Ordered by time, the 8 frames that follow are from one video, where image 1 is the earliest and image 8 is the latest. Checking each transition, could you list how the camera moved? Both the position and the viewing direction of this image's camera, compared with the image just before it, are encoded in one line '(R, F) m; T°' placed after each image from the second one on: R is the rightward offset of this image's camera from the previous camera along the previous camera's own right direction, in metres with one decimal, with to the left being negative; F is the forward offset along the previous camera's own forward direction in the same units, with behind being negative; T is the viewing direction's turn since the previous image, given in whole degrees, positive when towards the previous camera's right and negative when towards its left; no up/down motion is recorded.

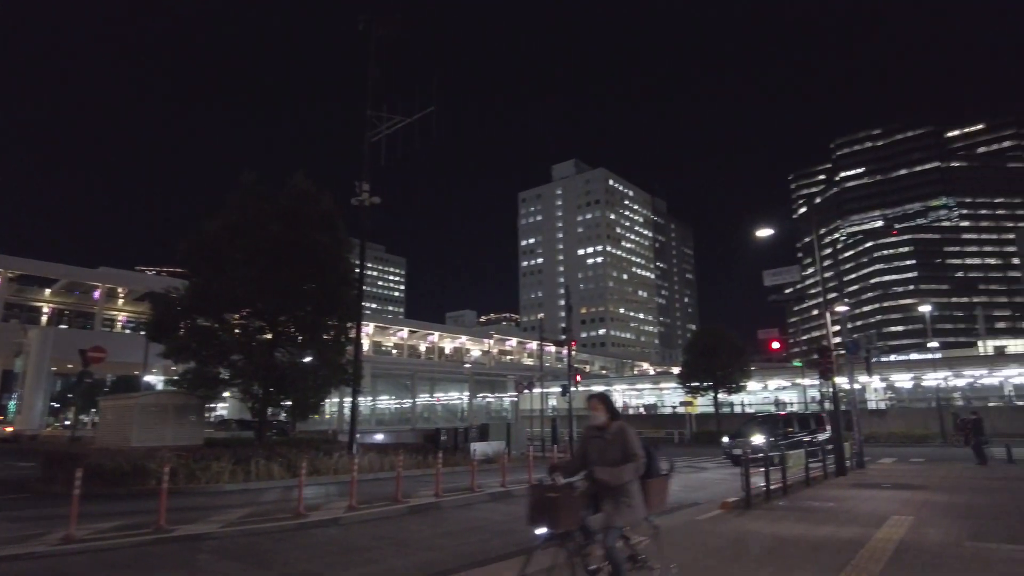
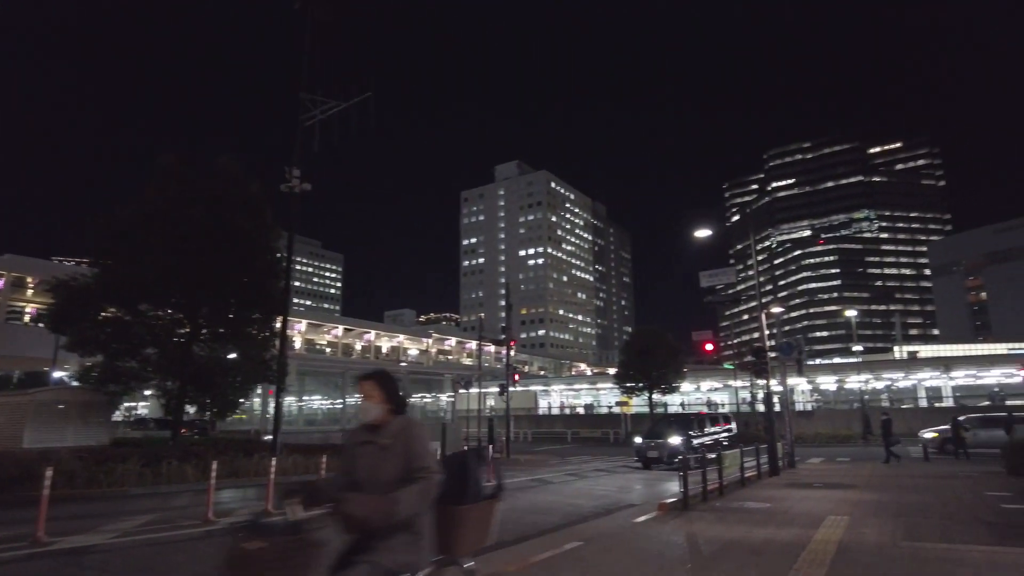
(+0.1, +0.5) m; +5°
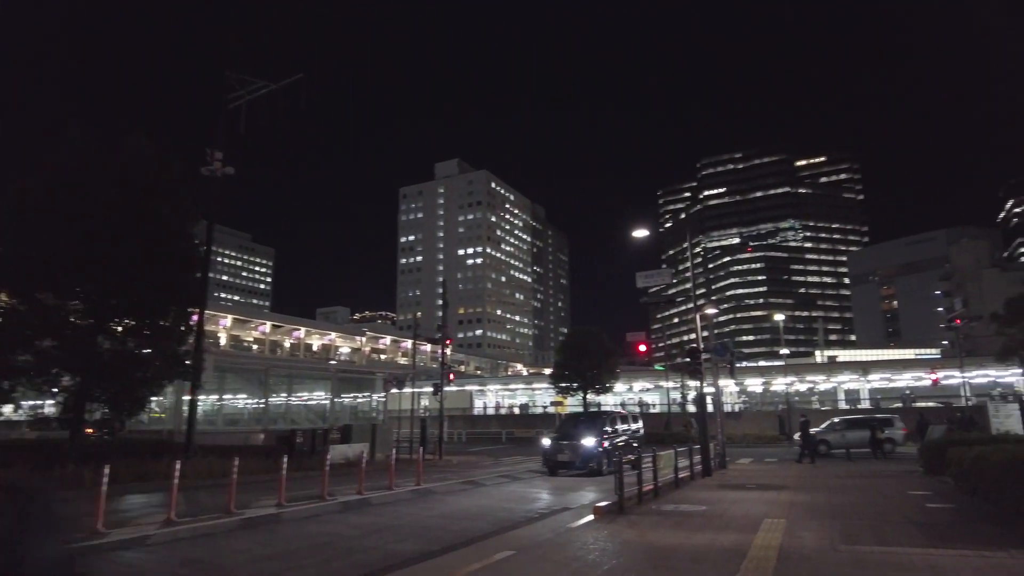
(+0.1, +0.5) m; +5°
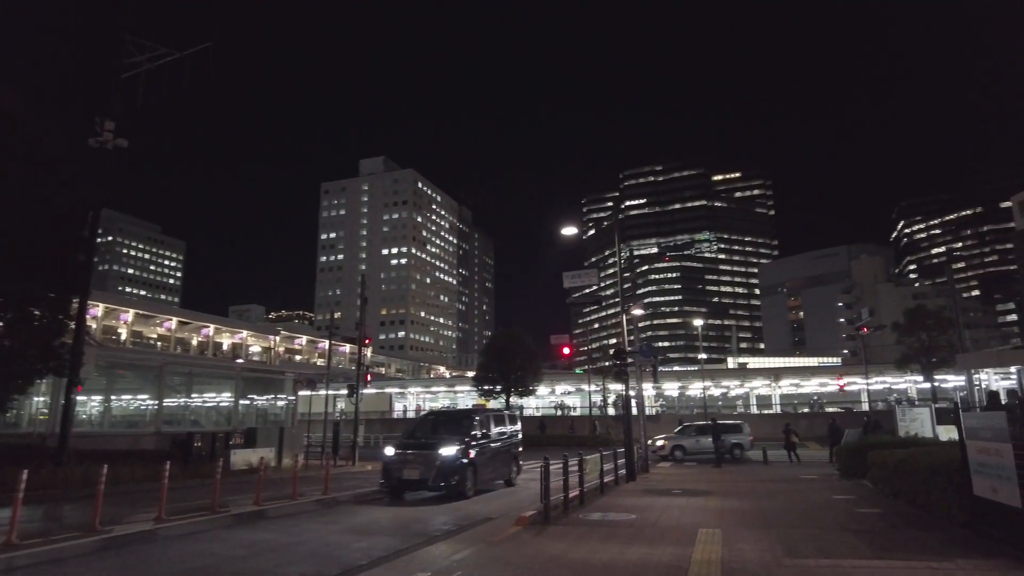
(0.0, +0.8) m; +7°
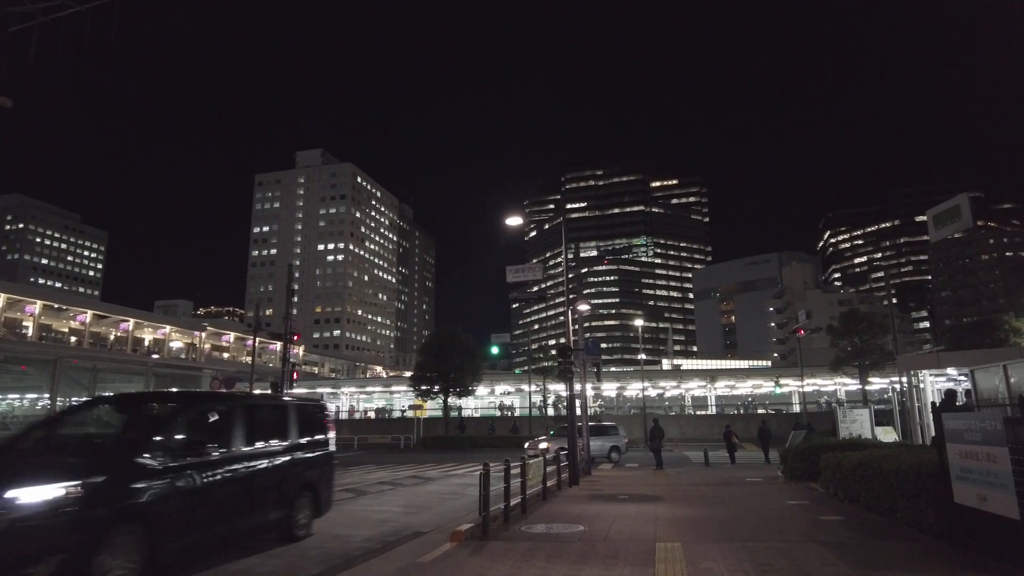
(0.0, +1.0) m; +5°
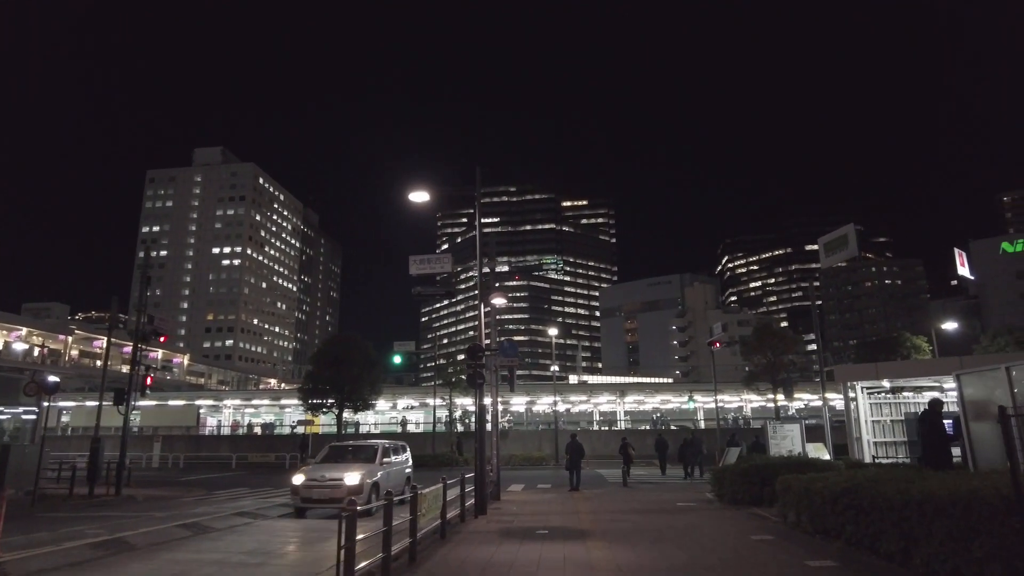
(+0.2, +2.4) m; +8°
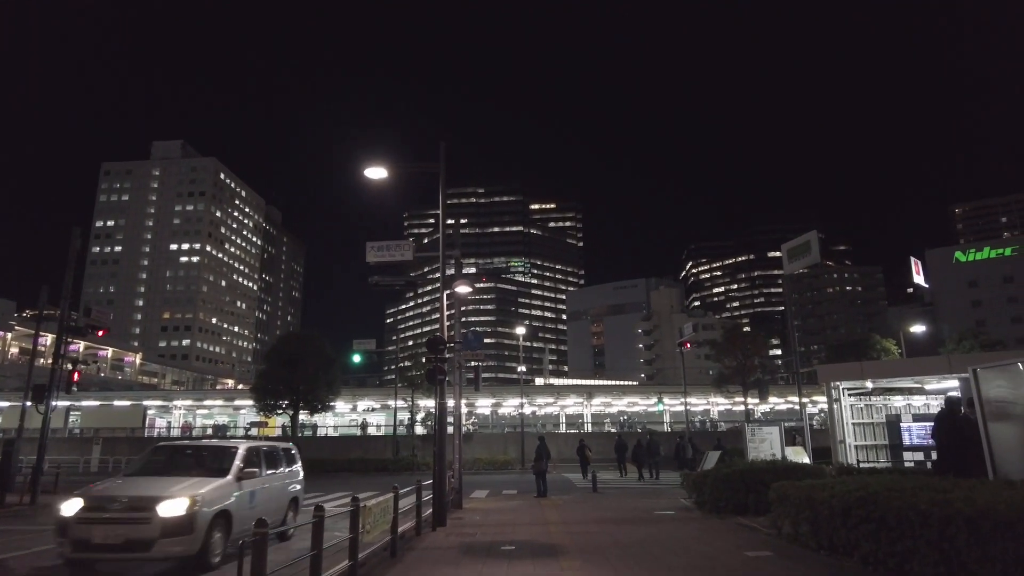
(0.0, +1.1) m; +3°
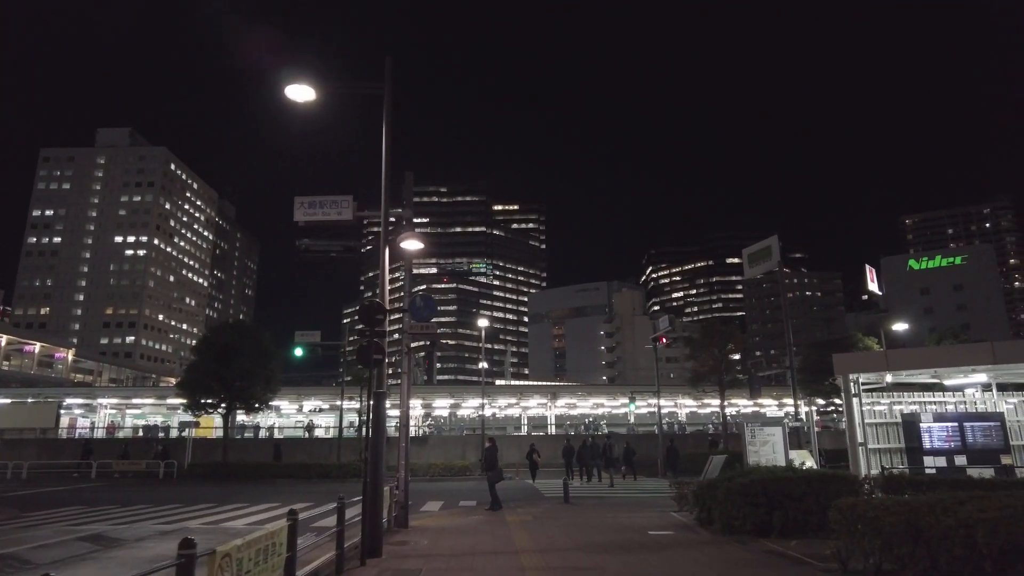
(0.0, +2.5) m; +3°
